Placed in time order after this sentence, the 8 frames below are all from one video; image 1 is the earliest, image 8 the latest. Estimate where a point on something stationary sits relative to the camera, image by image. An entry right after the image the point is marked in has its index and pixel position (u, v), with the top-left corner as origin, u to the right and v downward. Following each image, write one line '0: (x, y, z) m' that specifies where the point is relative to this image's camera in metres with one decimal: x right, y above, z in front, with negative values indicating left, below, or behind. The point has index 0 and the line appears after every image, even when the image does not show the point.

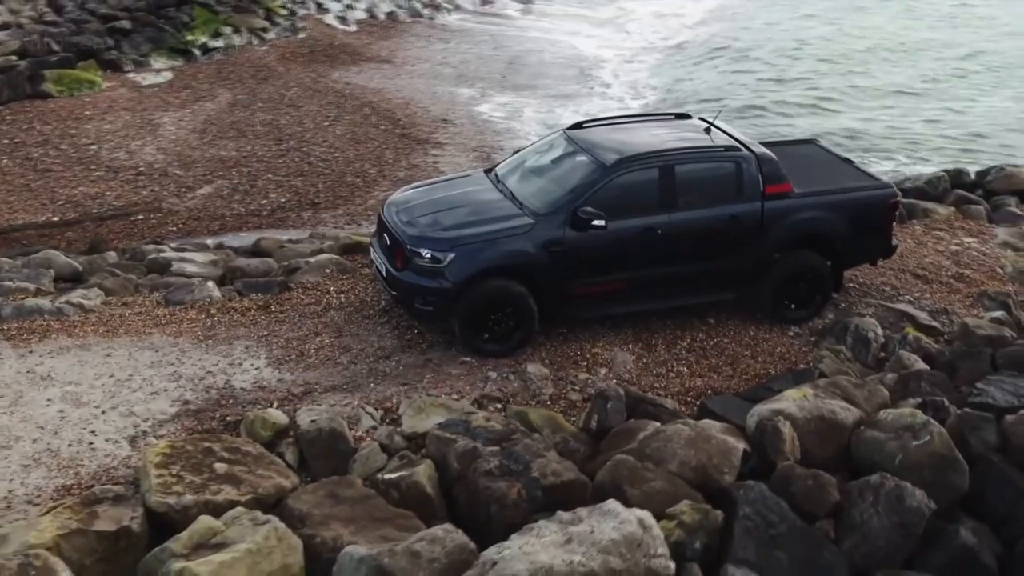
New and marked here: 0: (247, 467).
0: (-1.6, -1.1, +8.4) m
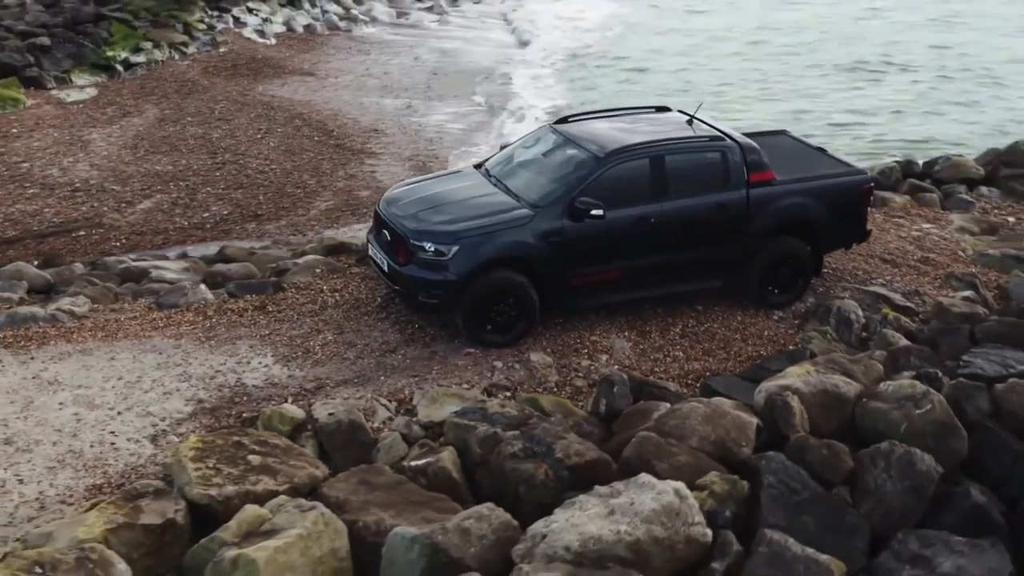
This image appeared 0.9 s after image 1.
0: (-1.4, -1.1, +8.5) m
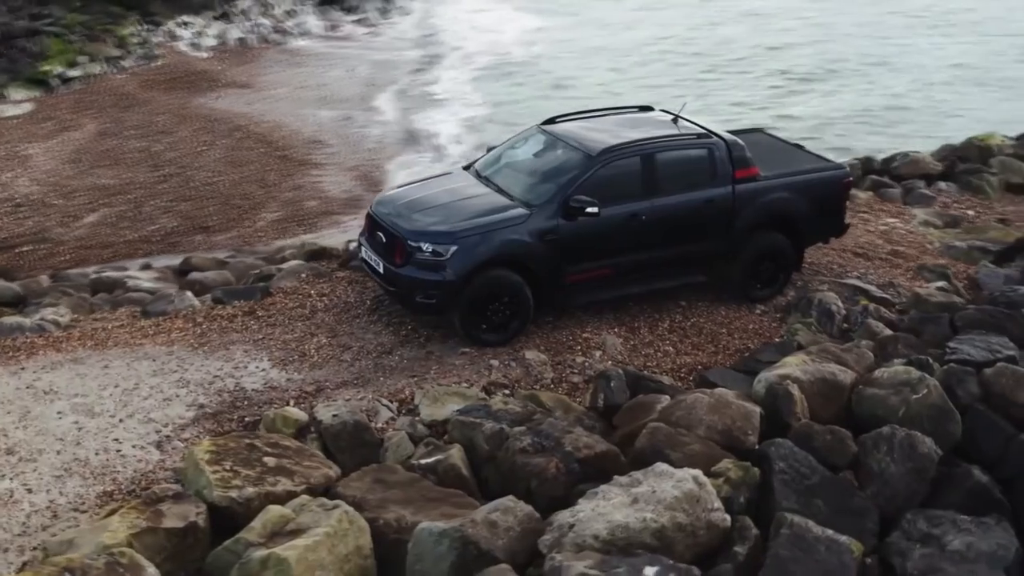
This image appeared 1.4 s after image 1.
0: (-1.3, -1.1, +8.5) m
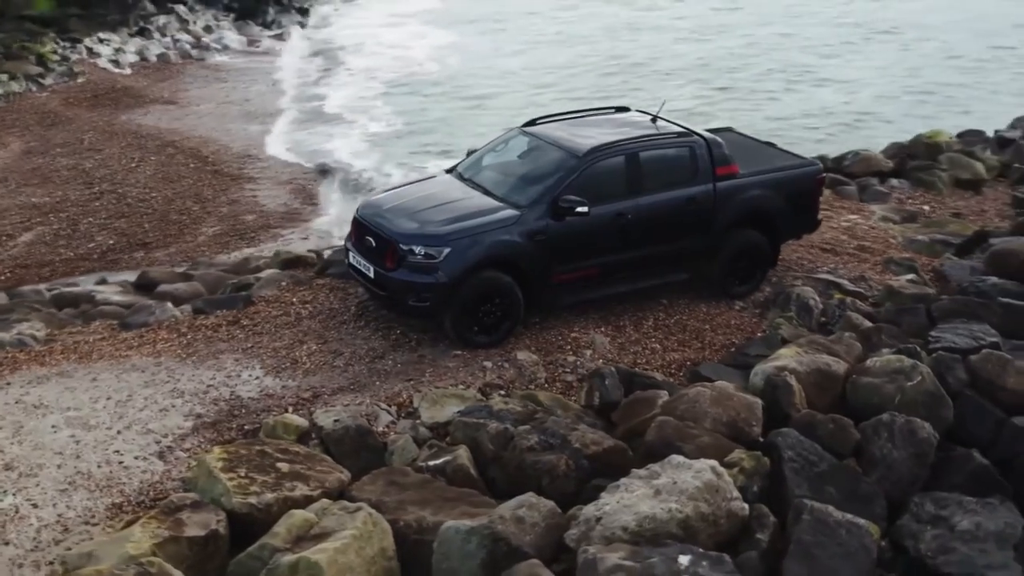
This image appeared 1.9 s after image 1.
0: (-1.2, -1.1, +8.4) m
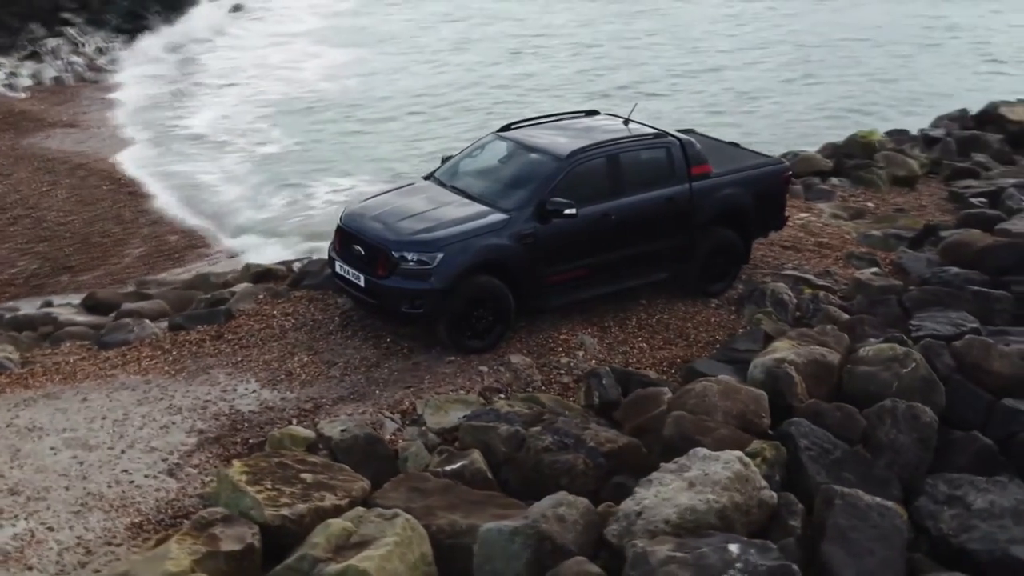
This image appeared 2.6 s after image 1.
0: (-1.1, -1.1, +8.3) m
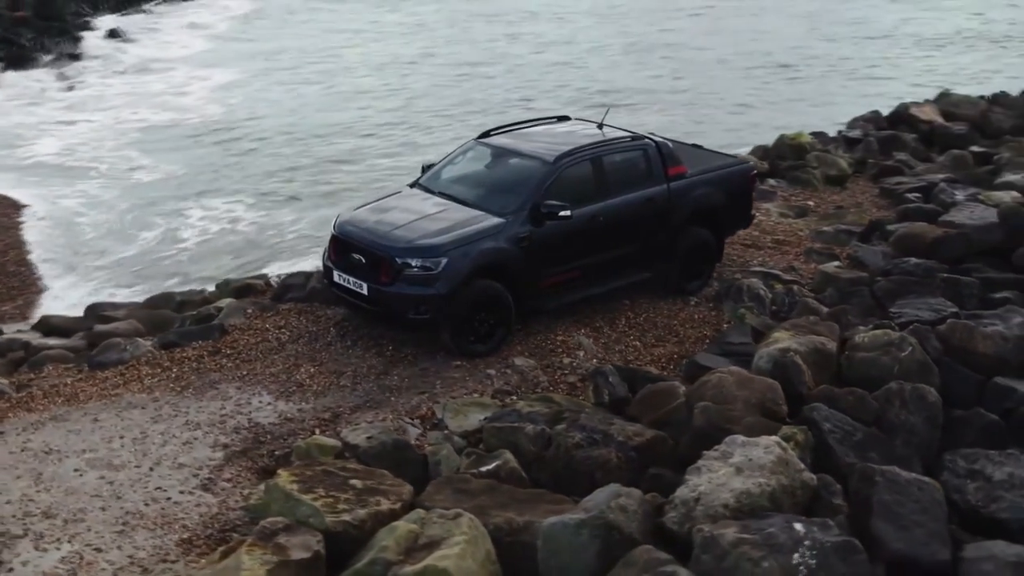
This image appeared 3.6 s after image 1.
0: (-0.8, -1.1, +8.2) m
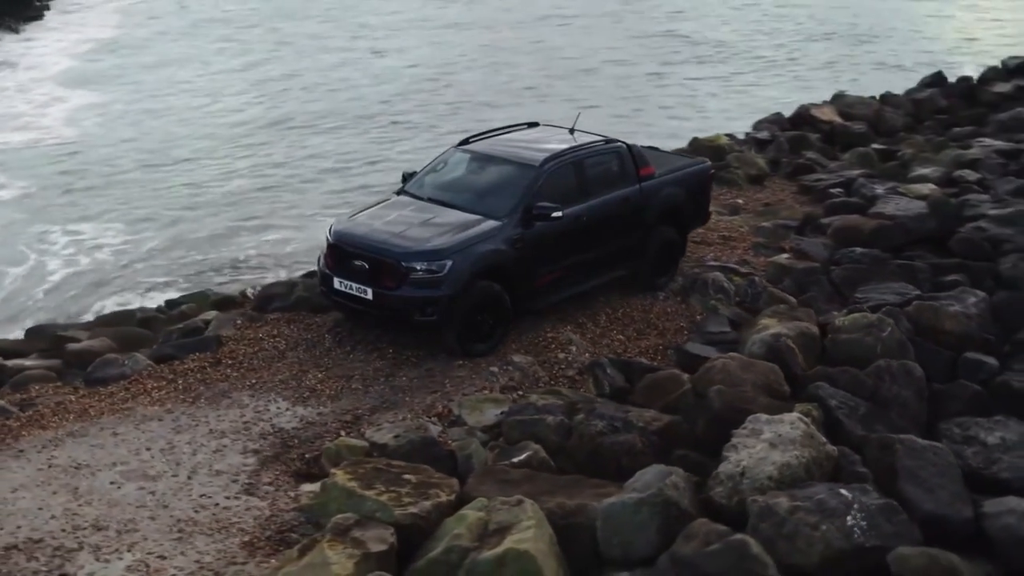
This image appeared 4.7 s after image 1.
0: (-0.6, -1.1, +8.4) m
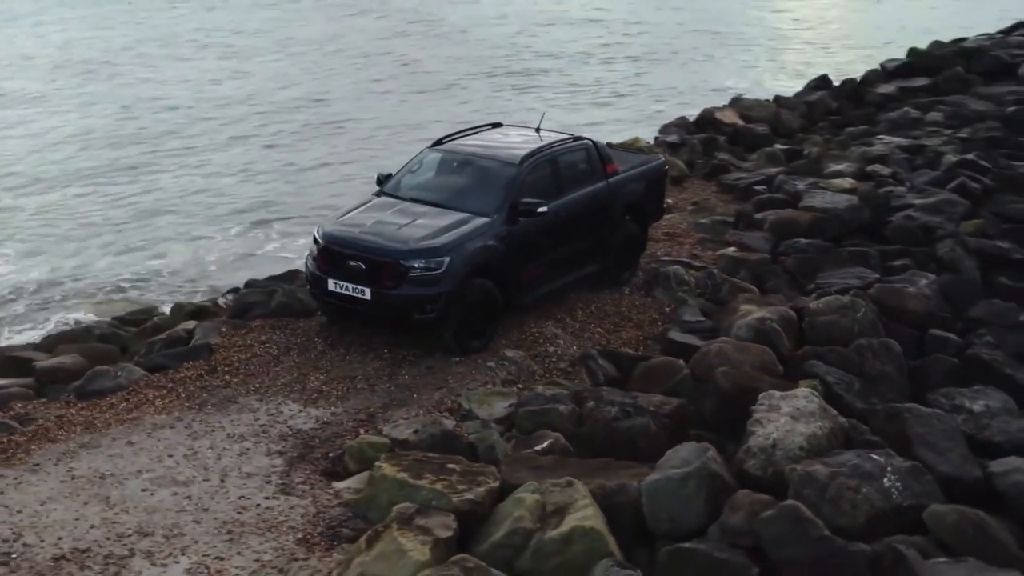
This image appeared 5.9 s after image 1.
0: (-0.3, -1.1, +8.6) m
